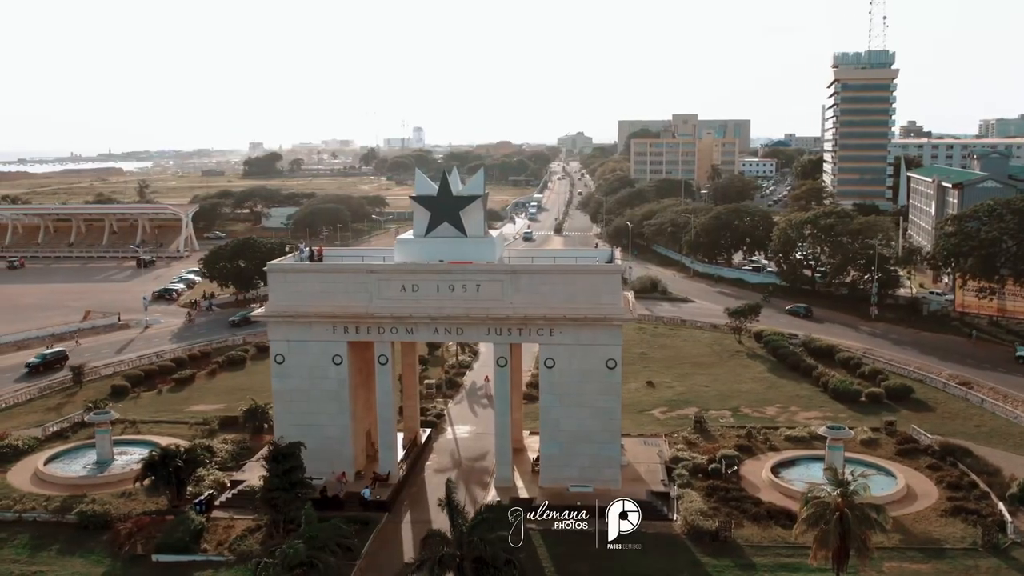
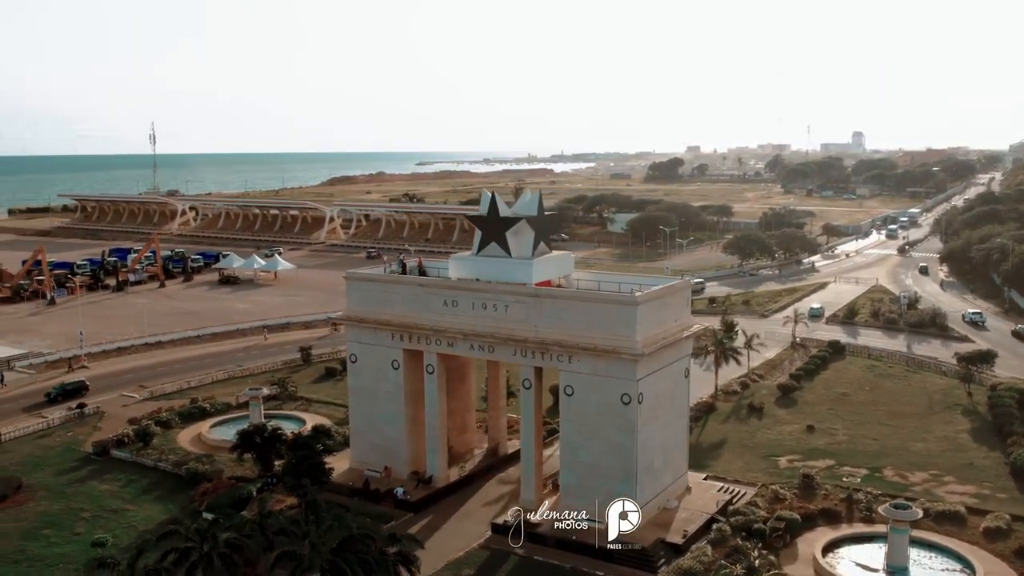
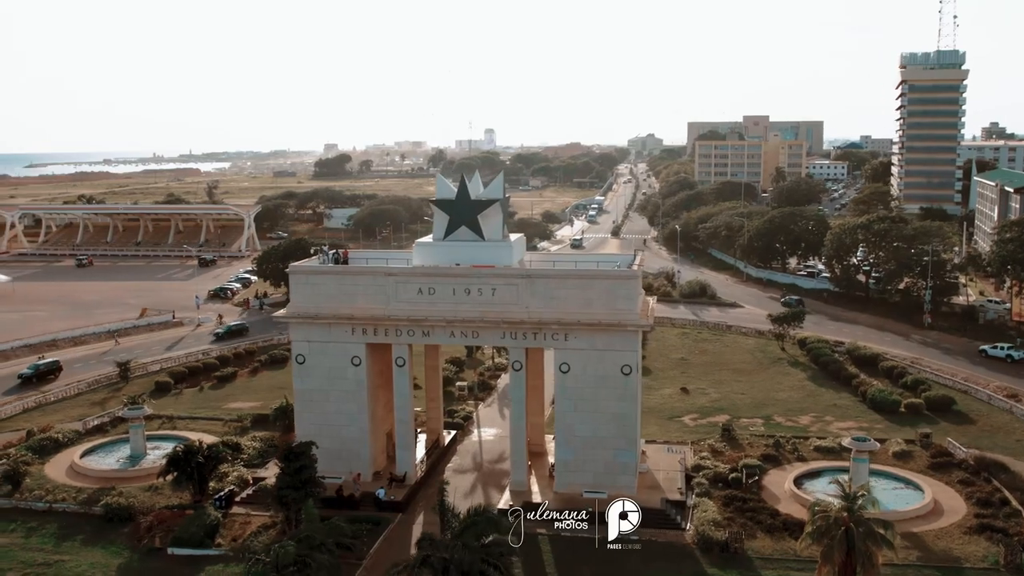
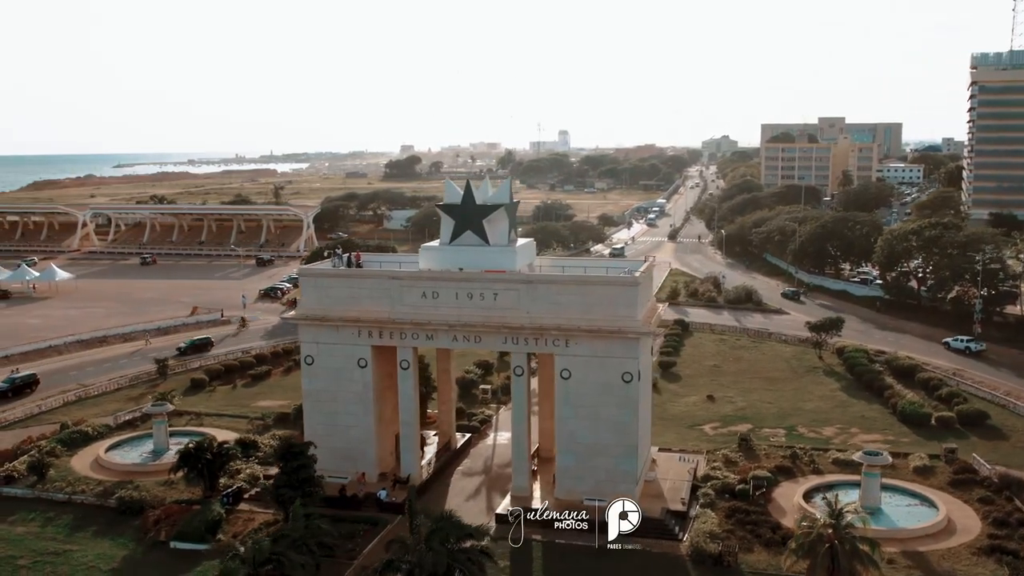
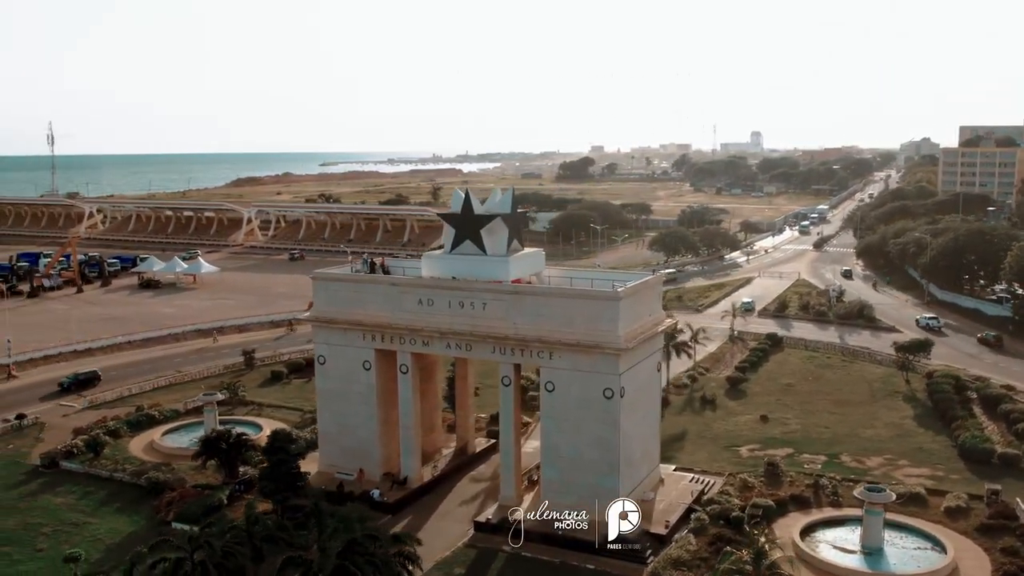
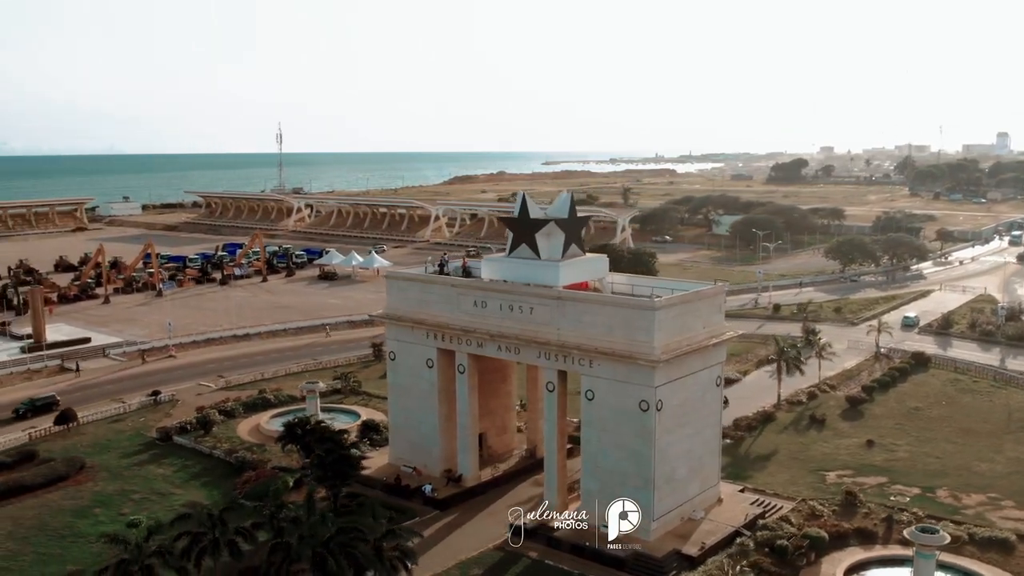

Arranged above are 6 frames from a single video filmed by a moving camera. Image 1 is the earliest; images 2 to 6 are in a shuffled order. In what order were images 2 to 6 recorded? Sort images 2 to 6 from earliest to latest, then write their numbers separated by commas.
3, 4, 5, 2, 6
